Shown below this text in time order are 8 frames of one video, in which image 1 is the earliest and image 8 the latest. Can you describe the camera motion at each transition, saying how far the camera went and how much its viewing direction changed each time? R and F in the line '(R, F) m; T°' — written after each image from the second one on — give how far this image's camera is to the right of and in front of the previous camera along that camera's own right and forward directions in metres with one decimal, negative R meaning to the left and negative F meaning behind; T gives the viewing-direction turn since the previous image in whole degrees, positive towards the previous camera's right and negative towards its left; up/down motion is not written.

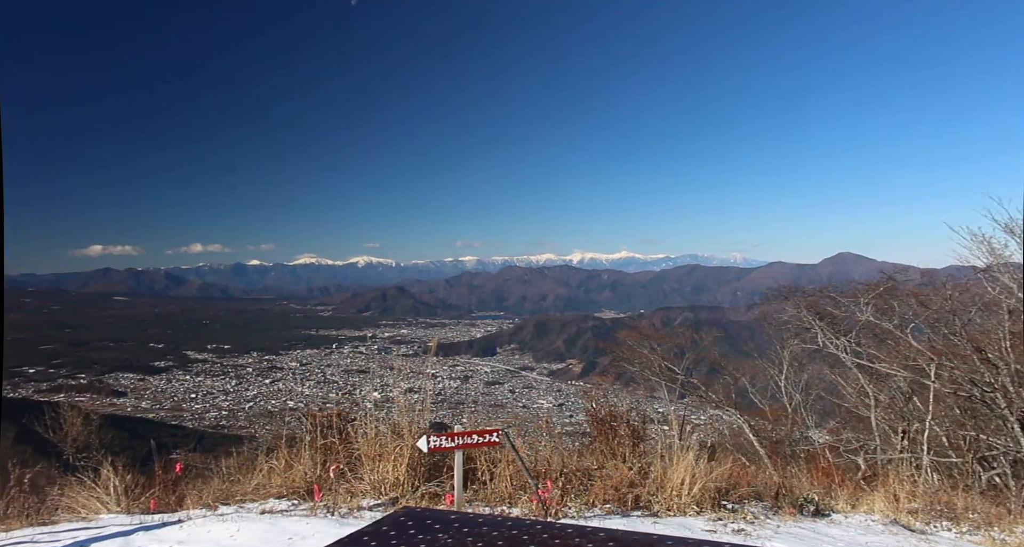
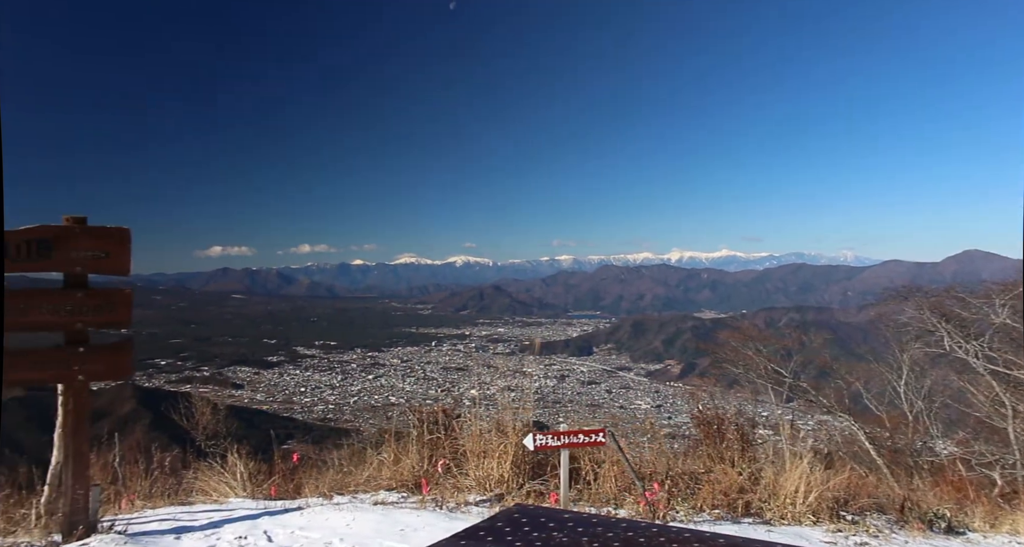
(-0.4, 0.0) m; -6°
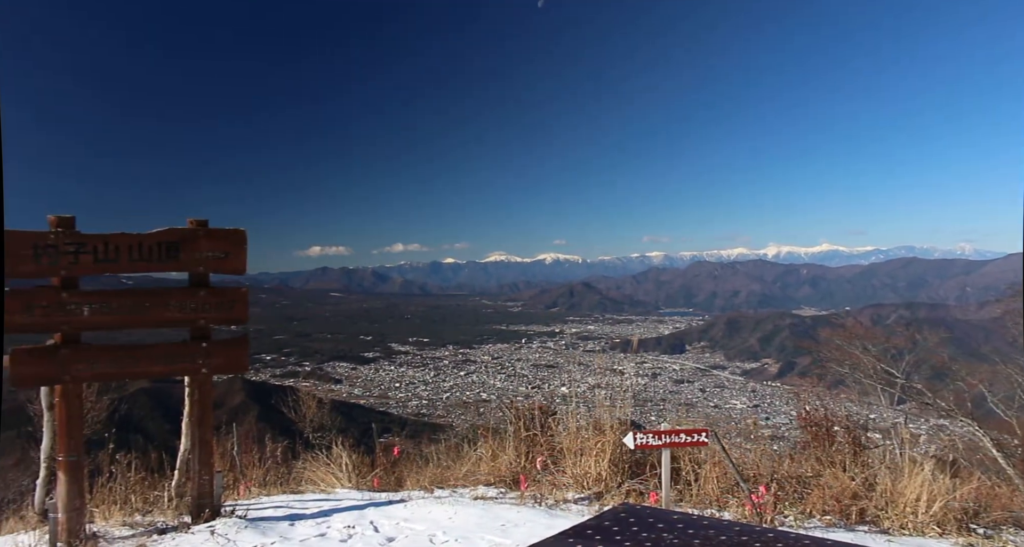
(-0.4, 0.0) m; -5°
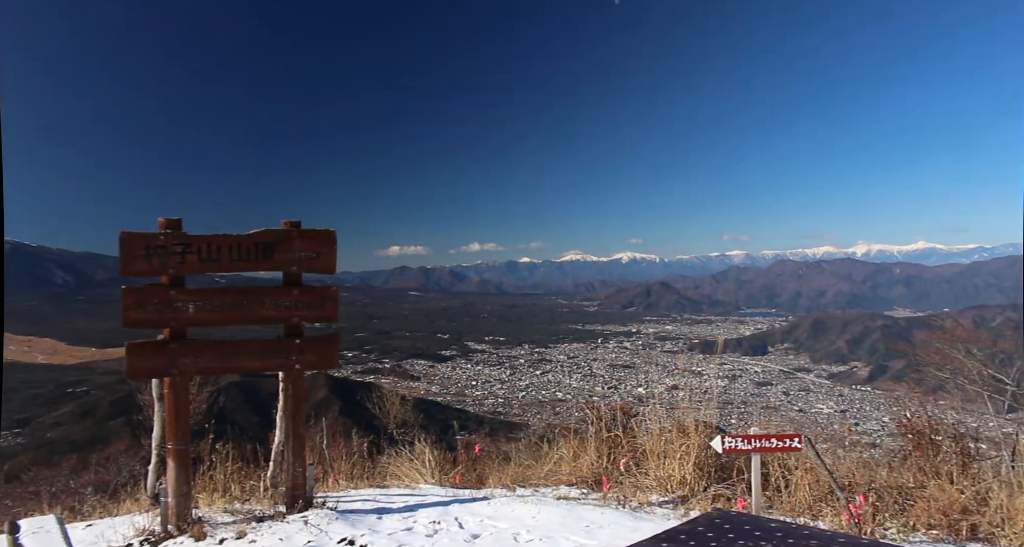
(-0.3, 0.0) m; -4°
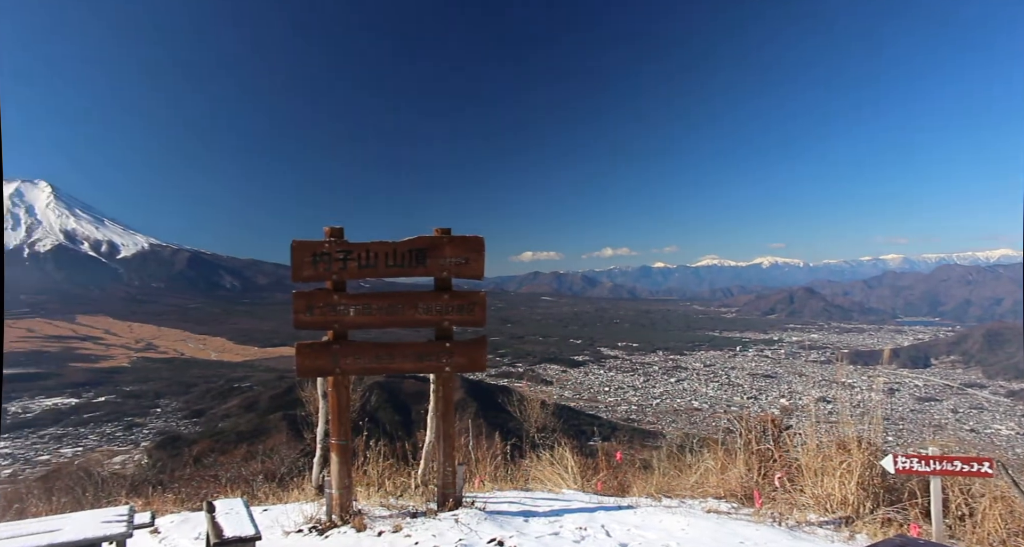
(-0.6, 0.0) m; -8°
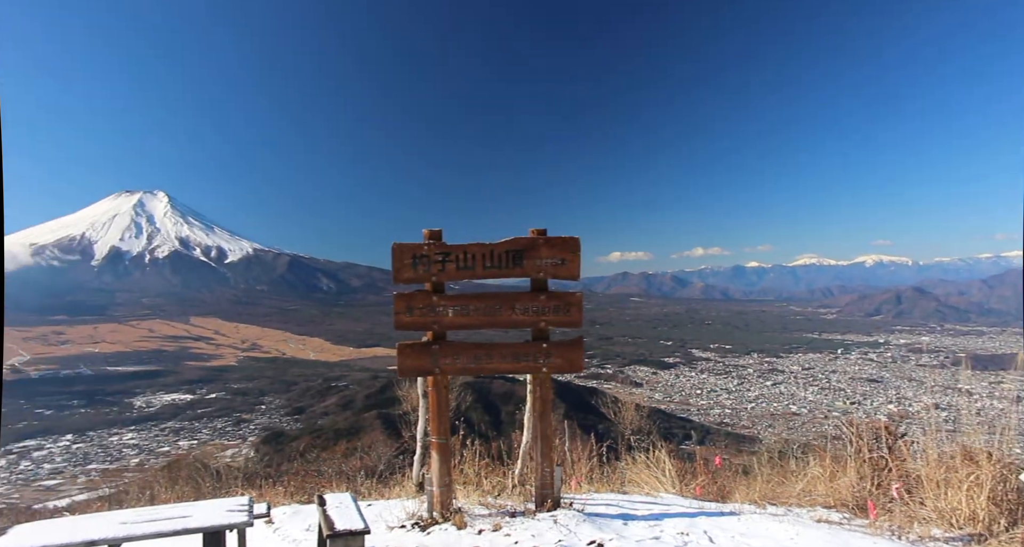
(-0.4, 0.0) m; -5°
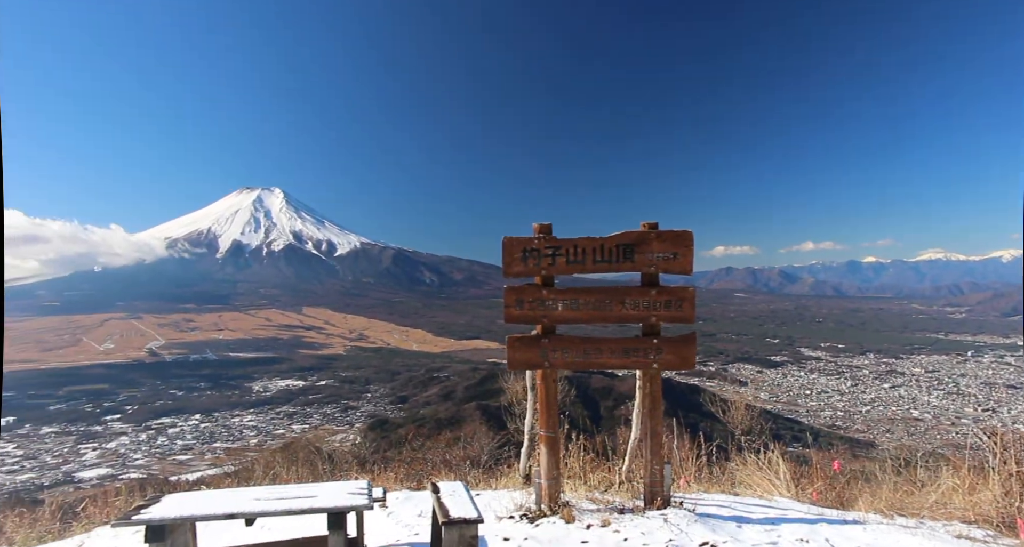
(-0.5, 0.0) m; -6°
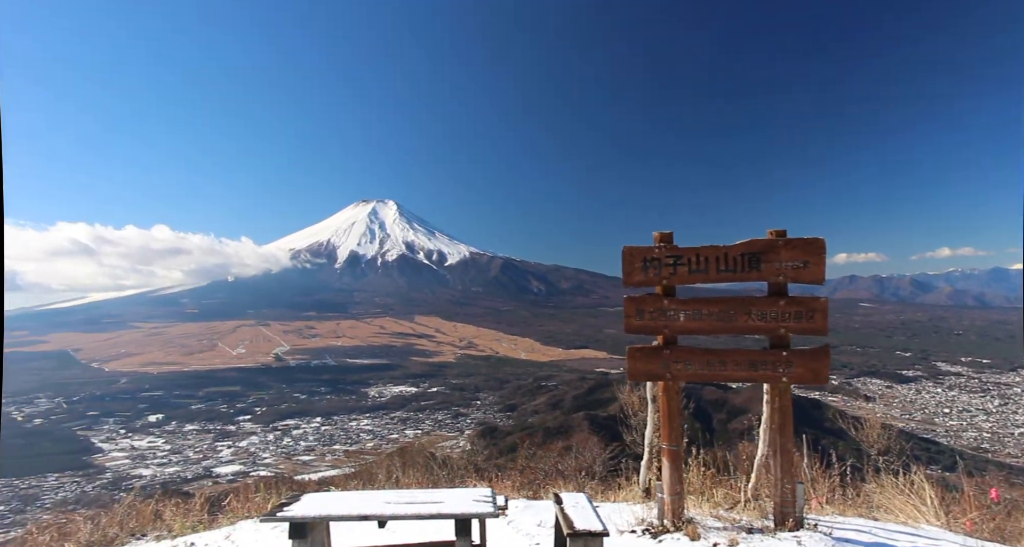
(-0.5, 0.0) m; -6°
